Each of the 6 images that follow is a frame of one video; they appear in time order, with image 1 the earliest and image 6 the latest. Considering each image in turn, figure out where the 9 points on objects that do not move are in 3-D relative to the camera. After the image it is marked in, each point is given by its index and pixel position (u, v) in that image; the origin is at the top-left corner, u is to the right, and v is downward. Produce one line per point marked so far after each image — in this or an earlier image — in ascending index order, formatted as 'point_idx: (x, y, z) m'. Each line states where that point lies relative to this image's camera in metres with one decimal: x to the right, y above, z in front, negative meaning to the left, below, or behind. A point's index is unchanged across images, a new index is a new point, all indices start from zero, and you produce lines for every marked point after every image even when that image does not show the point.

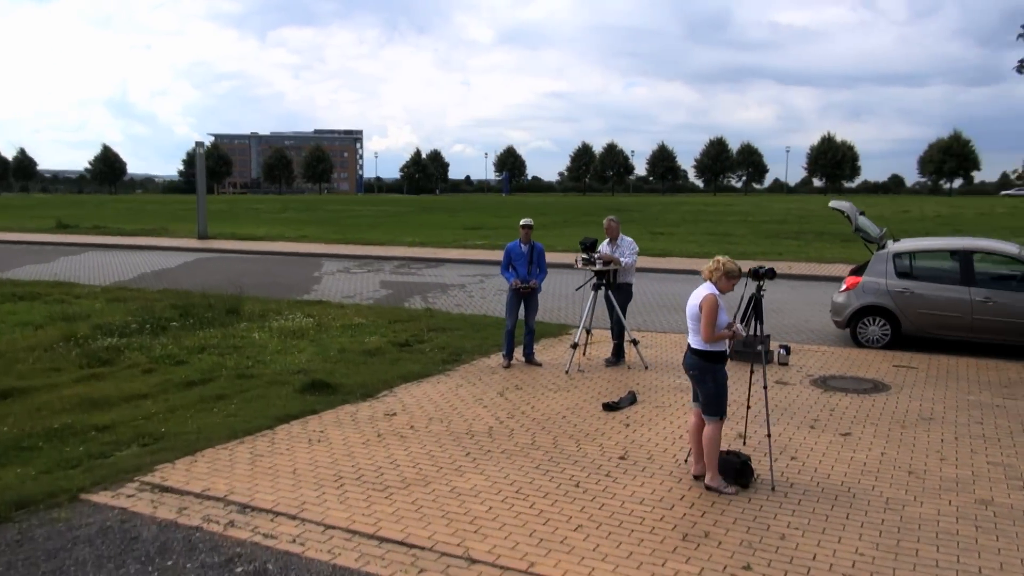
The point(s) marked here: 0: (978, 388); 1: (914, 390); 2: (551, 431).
0: (+4.0, -0.8, +6.7) m
1: (+3.4, -0.9, +6.5) m
2: (+0.3, -1.0, +5.4) m
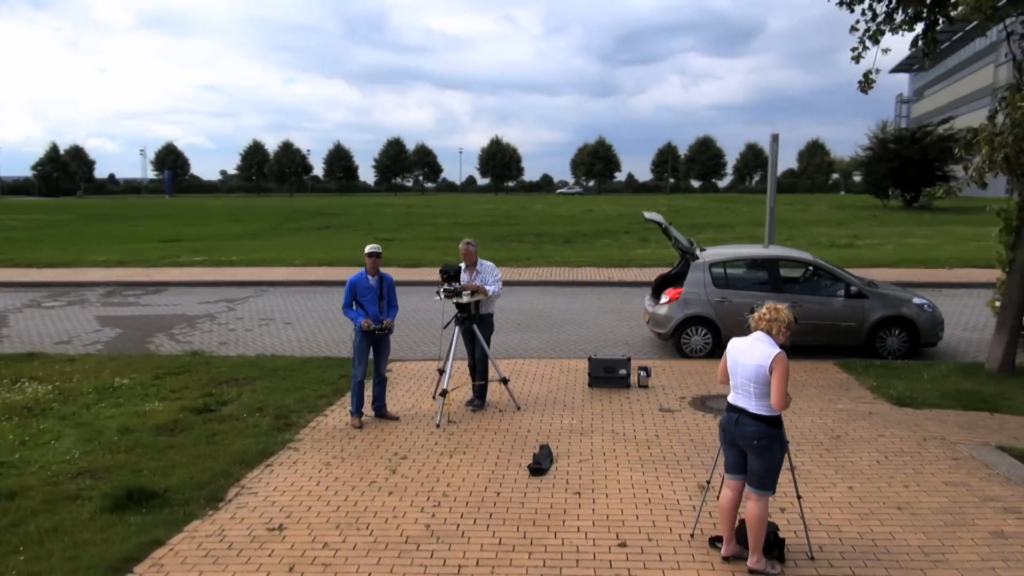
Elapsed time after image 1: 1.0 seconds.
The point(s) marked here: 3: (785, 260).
0: (+2.9, -0.9, +7.0) m
1: (+2.4, -1.0, +6.6) m
2: (0.0, -1.3, +4.4) m
3: (+3.0, +0.3, +8.7) m
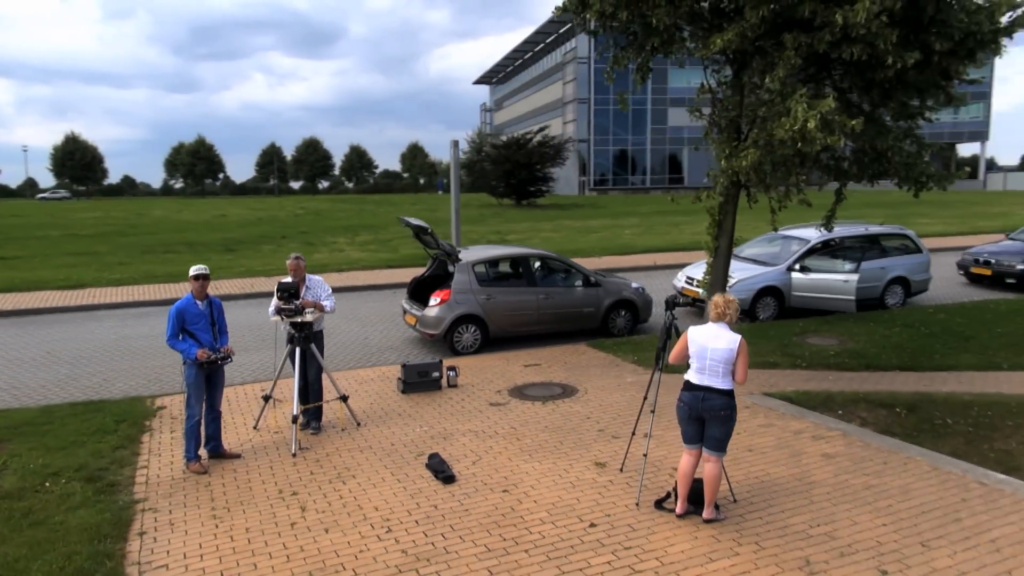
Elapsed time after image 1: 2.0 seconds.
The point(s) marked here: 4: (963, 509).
0: (+1.0, -0.8, +8.1) m
1: (+0.8, -0.9, +7.5) m
2: (-0.2, -1.4, +4.4) m
3: (+0.3, +0.4, +9.7) m
4: (+2.6, -1.3, +4.5) m
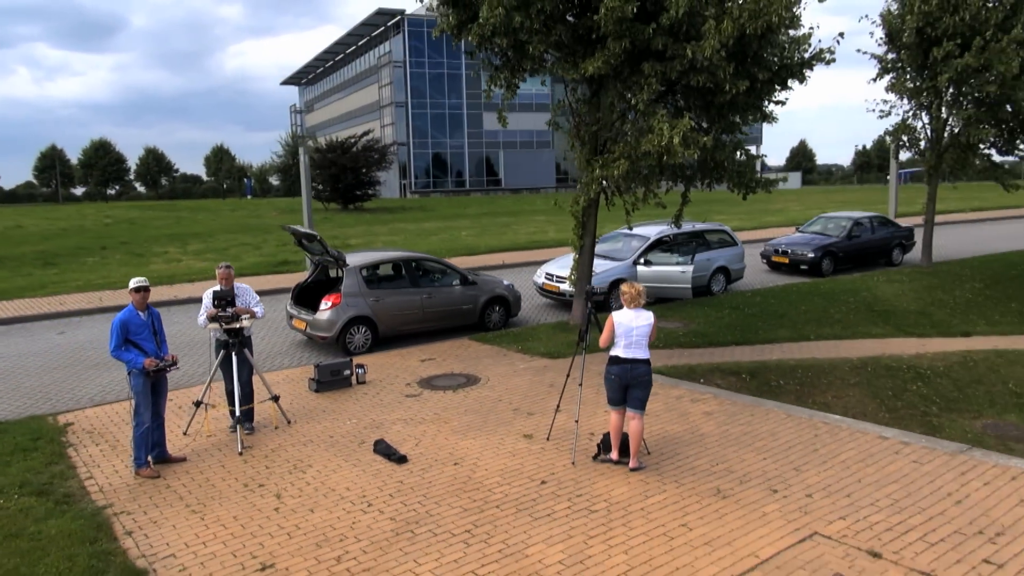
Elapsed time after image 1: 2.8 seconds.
0: (-0.1, -0.8, +9.0) m
1: (-0.2, -0.9, +8.4) m
2: (-0.5, -1.3, +5.1) m
3: (-1.3, +0.4, +10.3) m
4: (+2.2, -1.1, +5.8) m
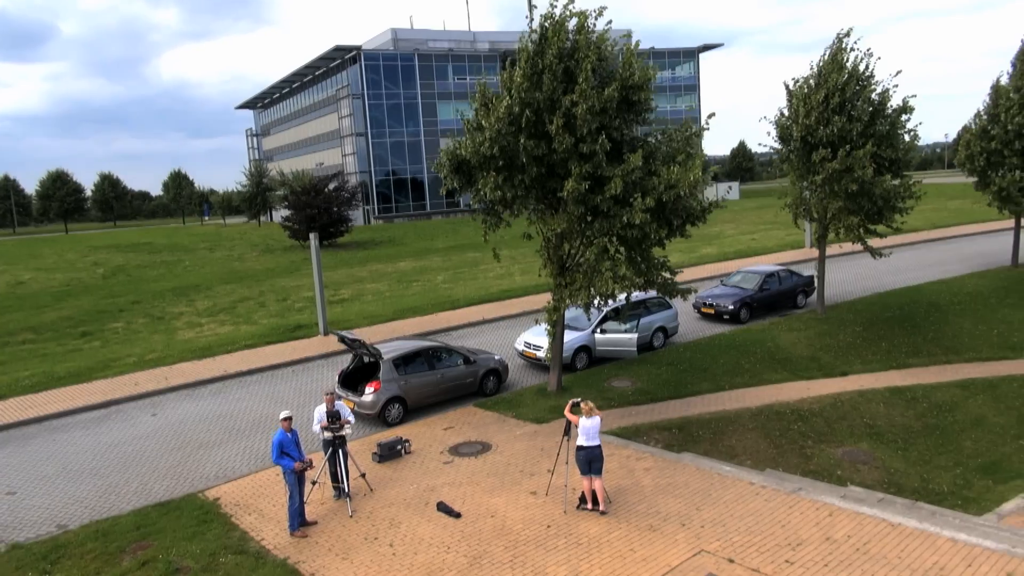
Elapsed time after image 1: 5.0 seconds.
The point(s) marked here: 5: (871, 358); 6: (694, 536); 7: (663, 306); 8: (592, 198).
0: (-0.2, -2.2, +12.4) m
1: (-0.3, -2.3, +11.8) m
2: (-0.3, -2.7, +8.5) m
3: (-1.5, -1.1, +13.7) m
4: (+2.4, -2.4, +9.4) m
5: (+7.6, -1.5, +16.5) m
6: (+1.9, -2.6, +8.2) m
7: (+3.3, -0.4, +17.2) m
8: (+1.2, +1.3, +11.6) m
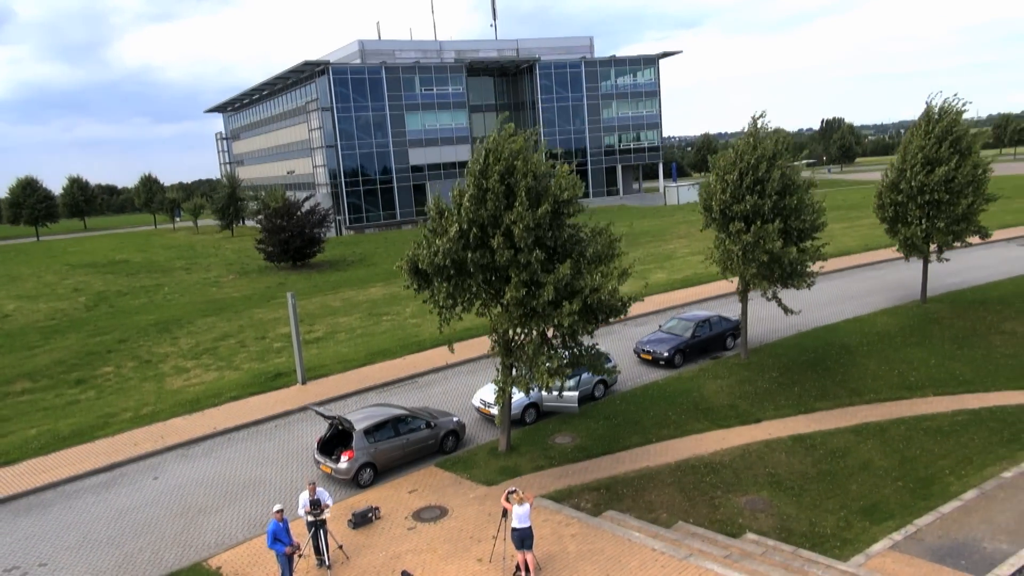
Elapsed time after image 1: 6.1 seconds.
0: (-1.0, -3.7, +14.6) m
1: (-1.1, -3.8, +14.0) m
2: (-1.0, -4.4, +10.8) m
3: (-2.4, -2.6, +15.9) m
4: (+1.6, -4.0, +11.7) m
5: (+6.6, -2.8, +19.0) m
6: (+1.2, -4.2, +10.5) m
7: (+2.3, -1.8, +19.5) m
8: (+0.3, -0.2, +13.8) m
